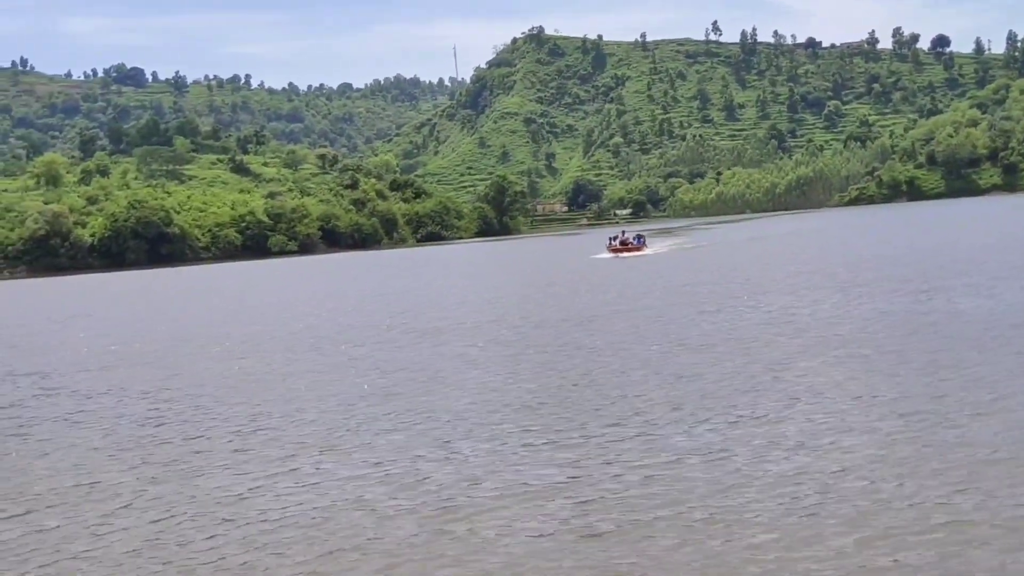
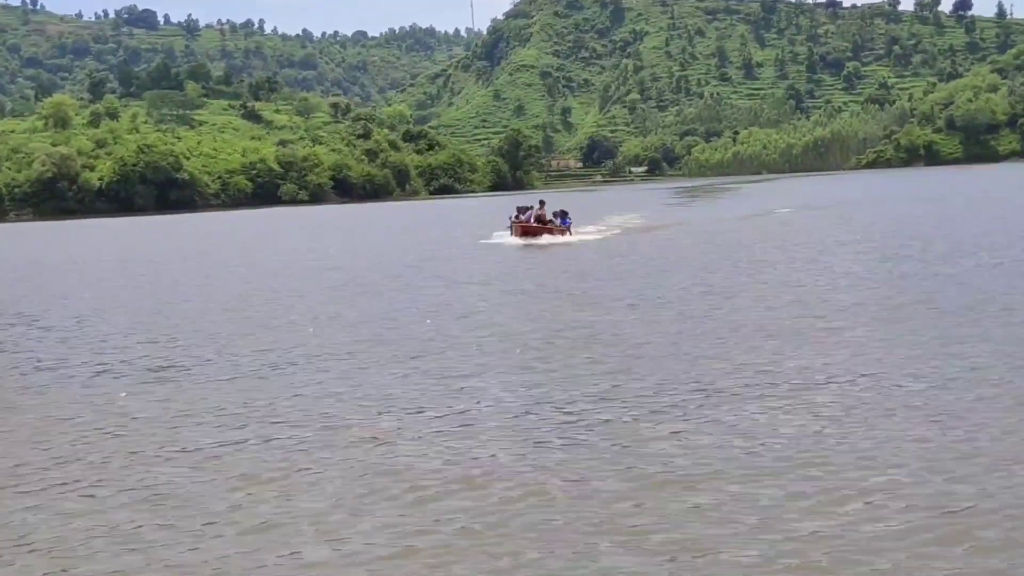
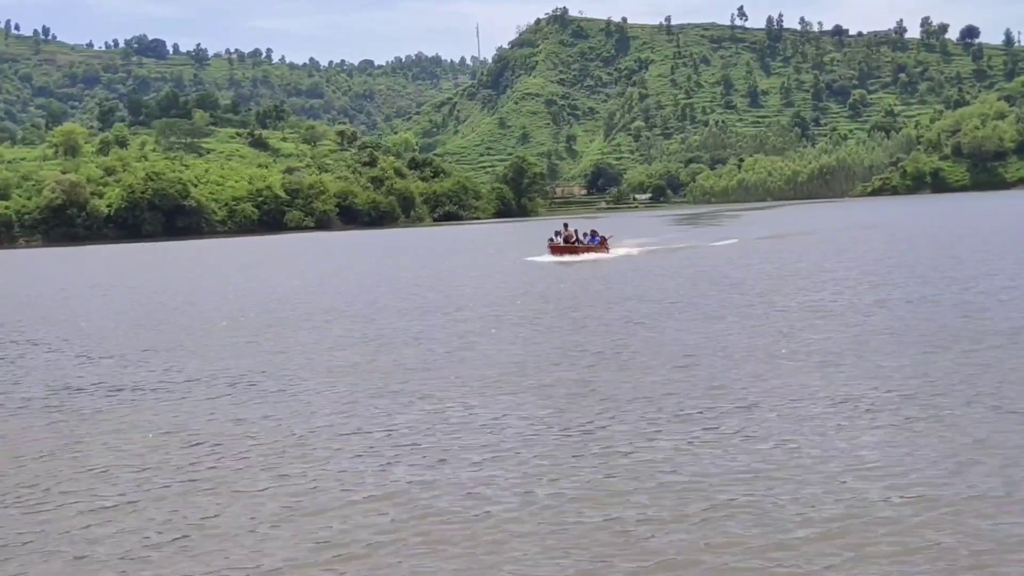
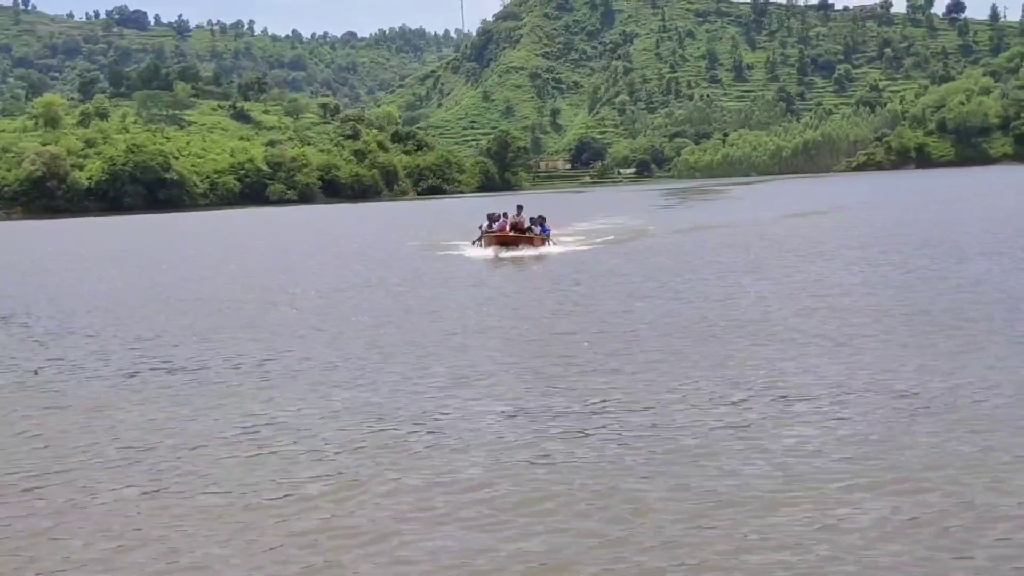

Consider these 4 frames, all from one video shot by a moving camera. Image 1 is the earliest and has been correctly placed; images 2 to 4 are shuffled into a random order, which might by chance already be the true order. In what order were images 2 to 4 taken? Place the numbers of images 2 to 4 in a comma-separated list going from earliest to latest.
3, 2, 4
